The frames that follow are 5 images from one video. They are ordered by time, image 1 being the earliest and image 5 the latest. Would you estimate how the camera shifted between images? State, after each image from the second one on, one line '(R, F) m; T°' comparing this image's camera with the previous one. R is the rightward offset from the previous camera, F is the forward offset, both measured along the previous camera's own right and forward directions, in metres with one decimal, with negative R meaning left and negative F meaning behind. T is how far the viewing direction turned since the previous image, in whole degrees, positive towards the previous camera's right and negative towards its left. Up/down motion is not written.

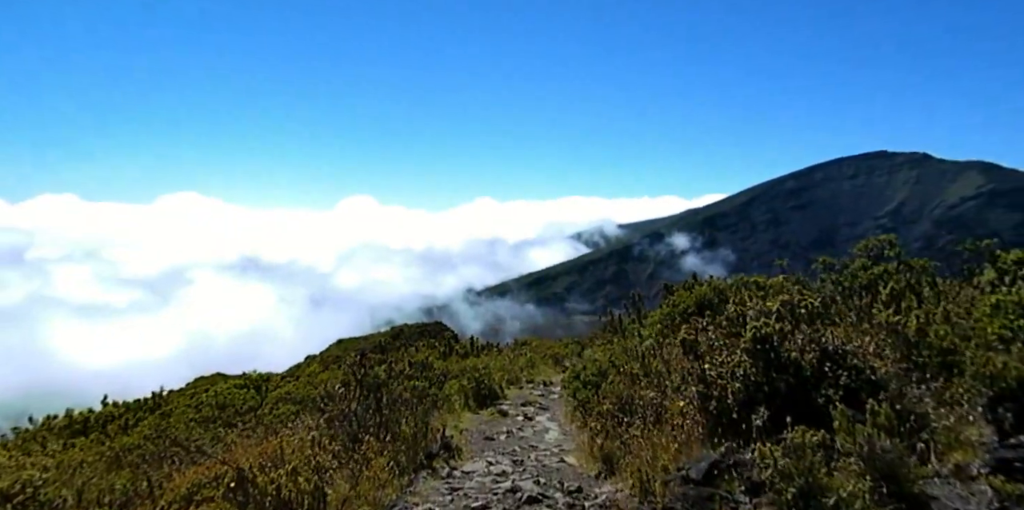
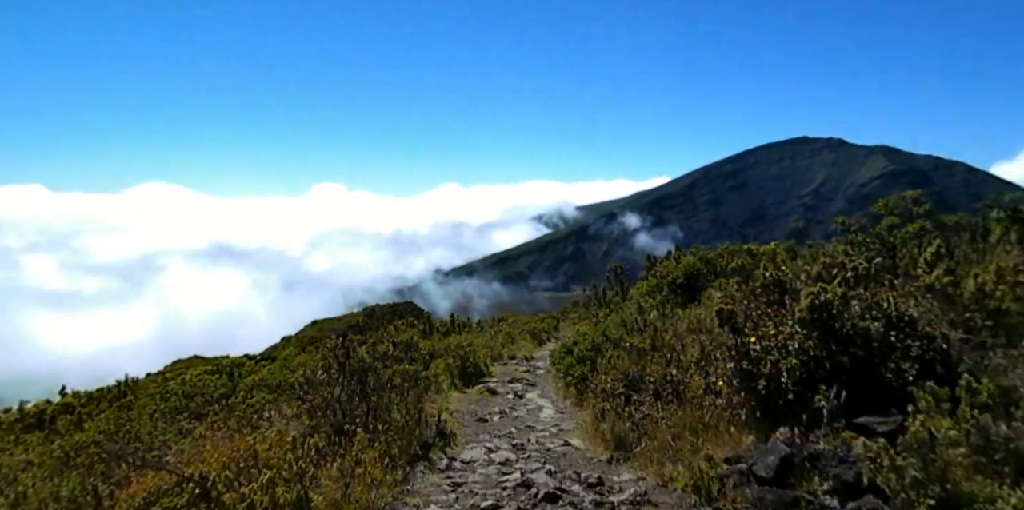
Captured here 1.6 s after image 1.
(-0.5, +1.2) m; +3°
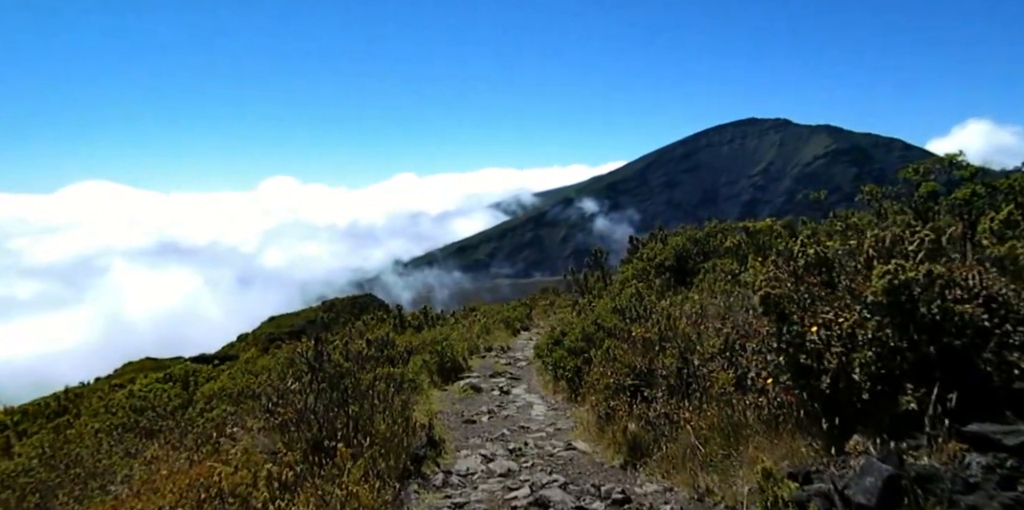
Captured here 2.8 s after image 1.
(-0.5, +1.3) m; +3°
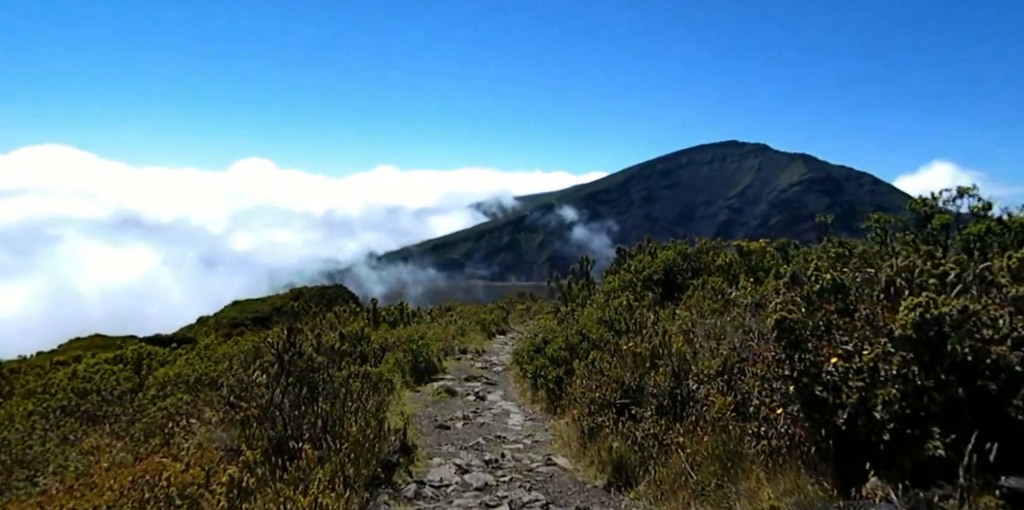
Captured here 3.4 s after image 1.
(-0.2, +0.6) m; +2°
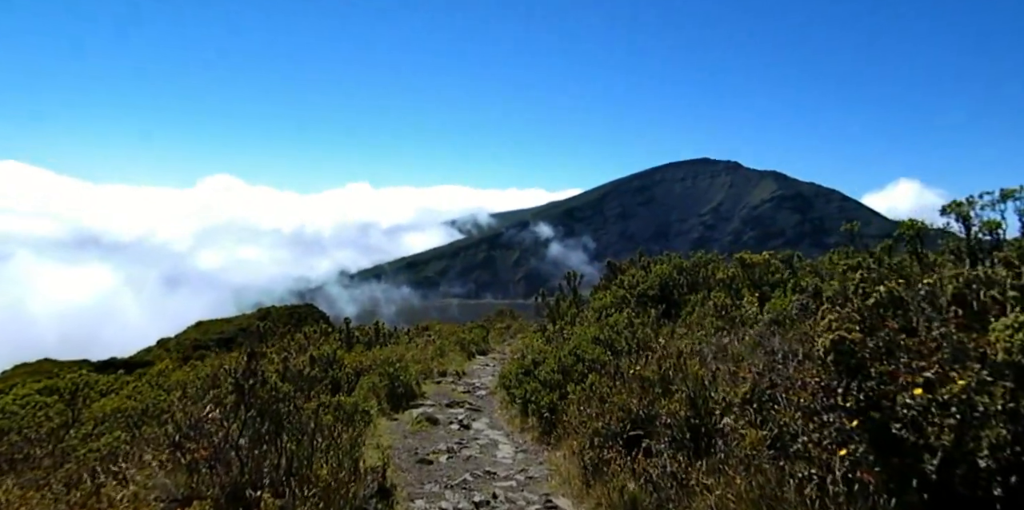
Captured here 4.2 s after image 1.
(-0.2, +1.2) m; +2°
